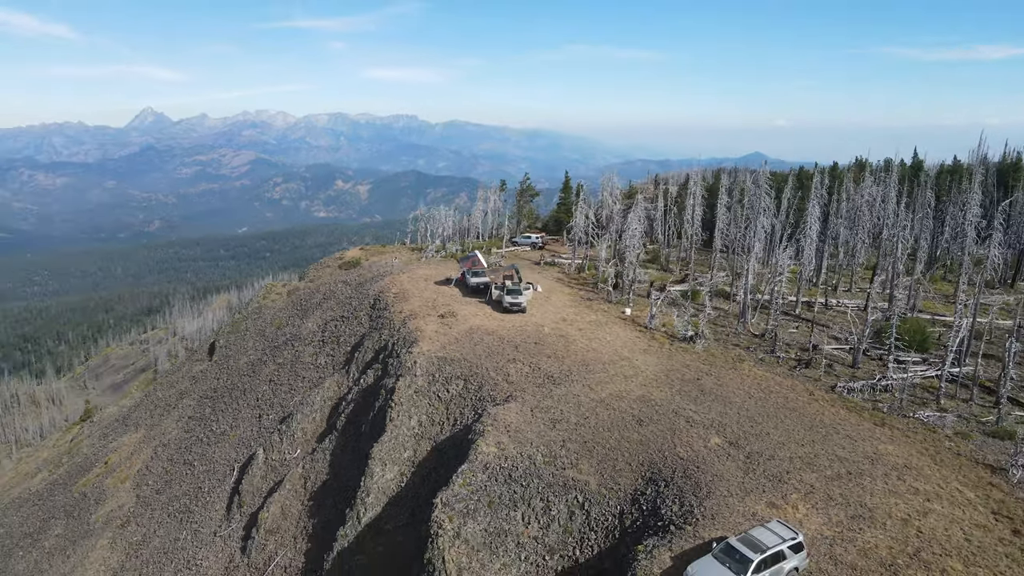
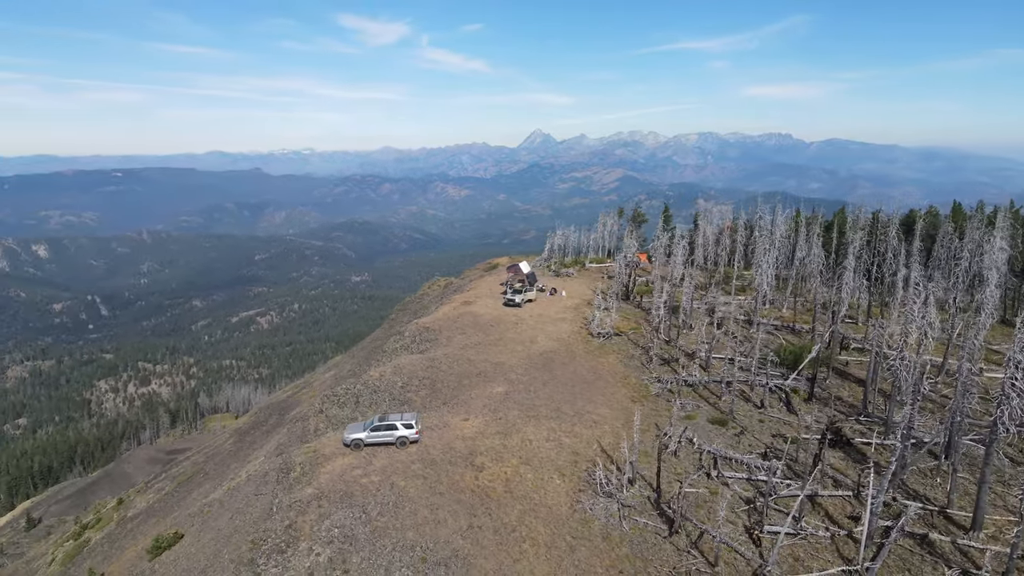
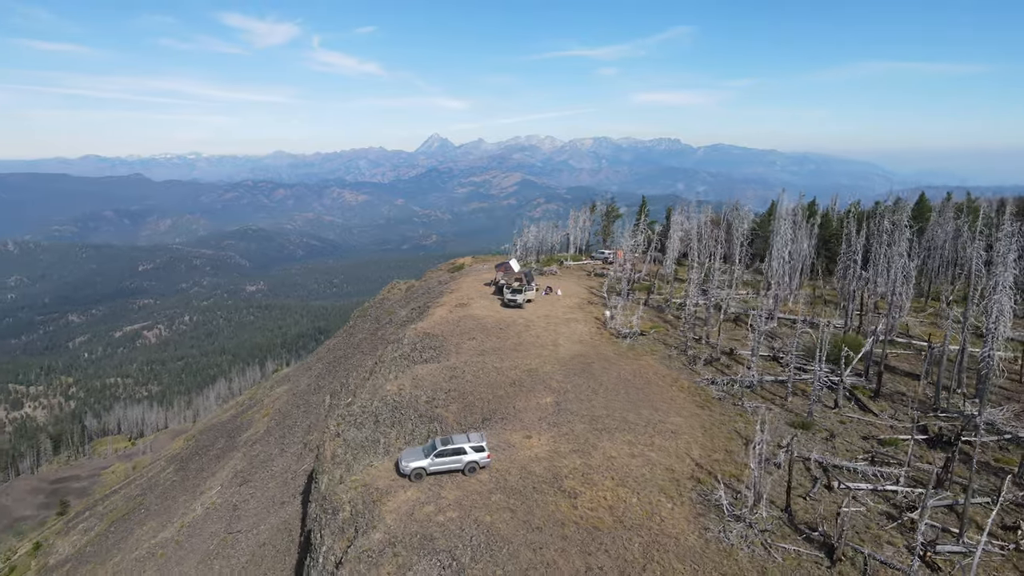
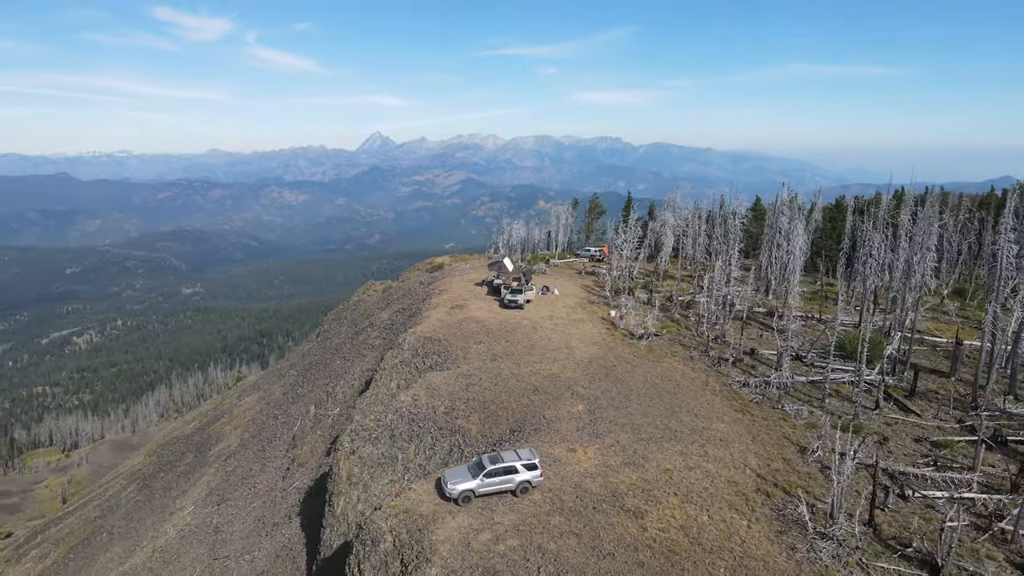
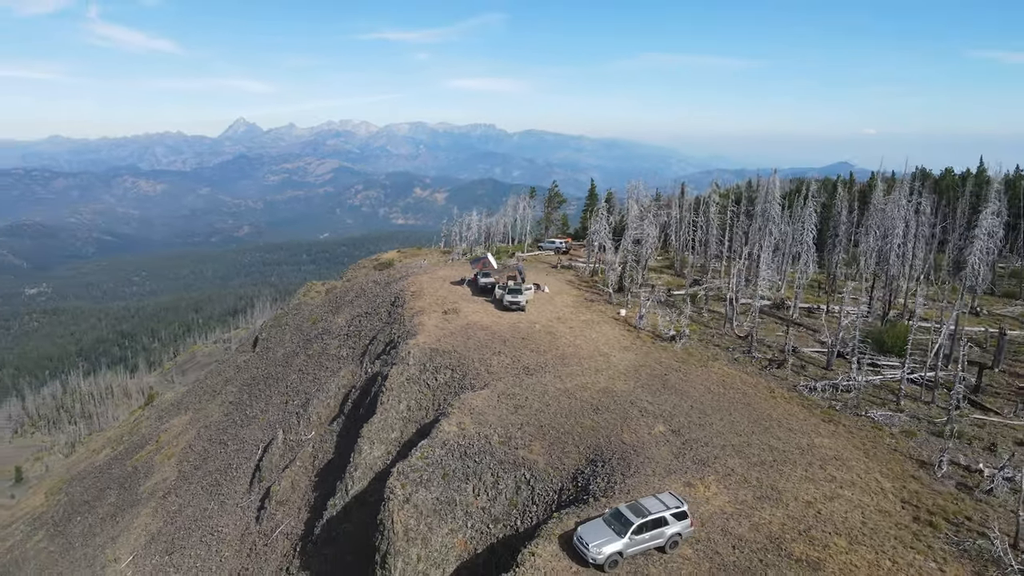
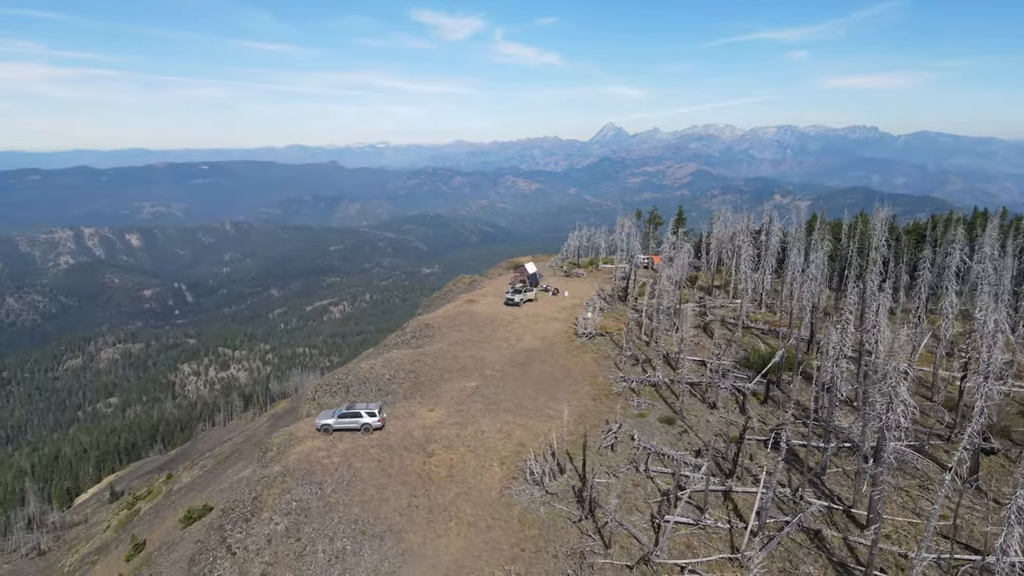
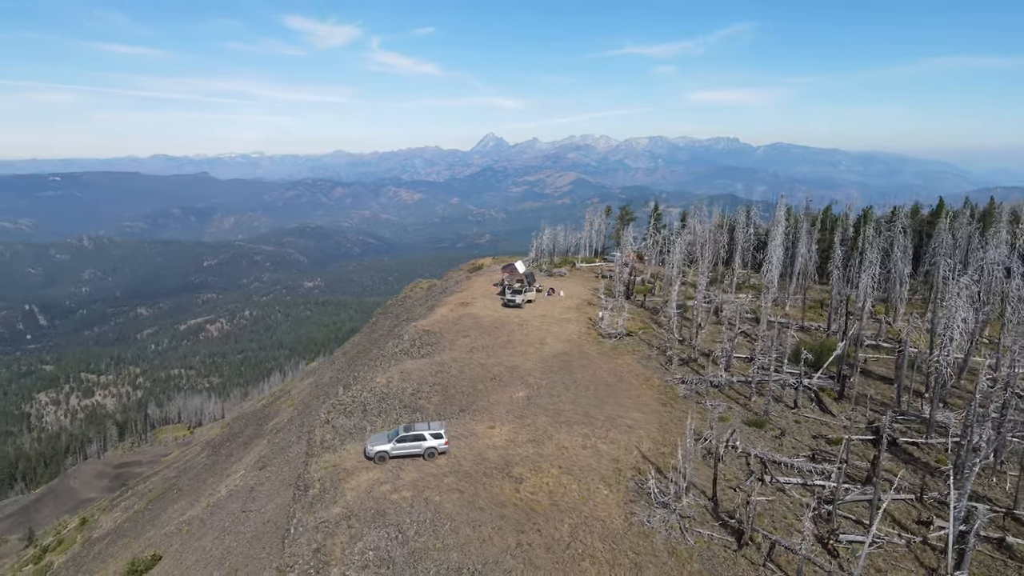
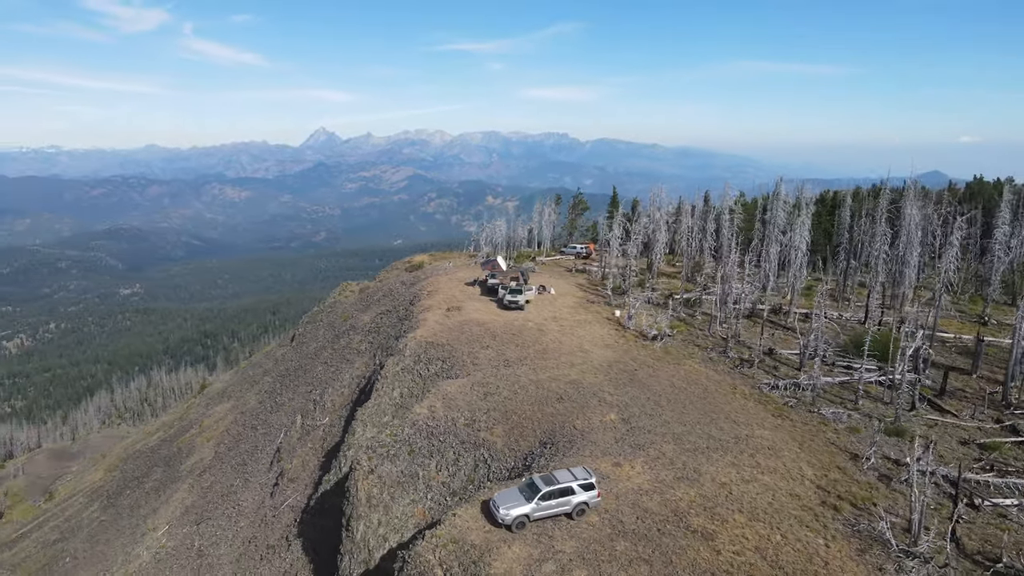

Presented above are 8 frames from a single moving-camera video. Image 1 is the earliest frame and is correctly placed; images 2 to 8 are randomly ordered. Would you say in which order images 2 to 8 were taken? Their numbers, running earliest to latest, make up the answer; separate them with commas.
5, 8, 4, 3, 7, 2, 6
